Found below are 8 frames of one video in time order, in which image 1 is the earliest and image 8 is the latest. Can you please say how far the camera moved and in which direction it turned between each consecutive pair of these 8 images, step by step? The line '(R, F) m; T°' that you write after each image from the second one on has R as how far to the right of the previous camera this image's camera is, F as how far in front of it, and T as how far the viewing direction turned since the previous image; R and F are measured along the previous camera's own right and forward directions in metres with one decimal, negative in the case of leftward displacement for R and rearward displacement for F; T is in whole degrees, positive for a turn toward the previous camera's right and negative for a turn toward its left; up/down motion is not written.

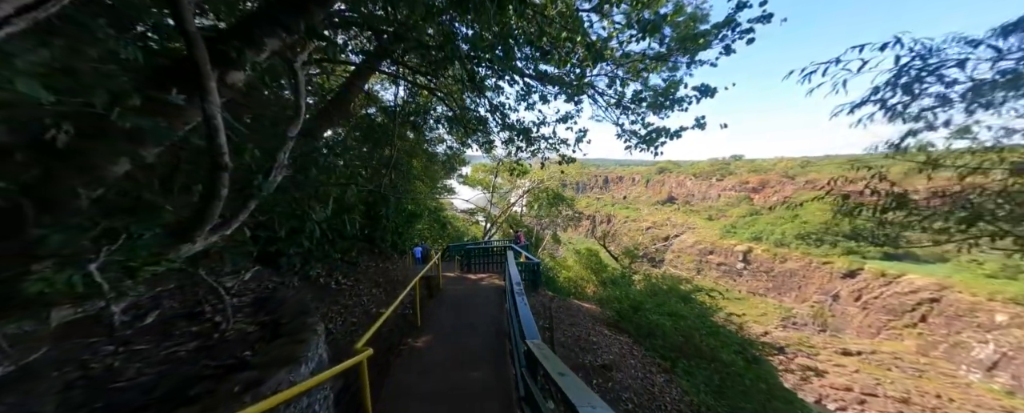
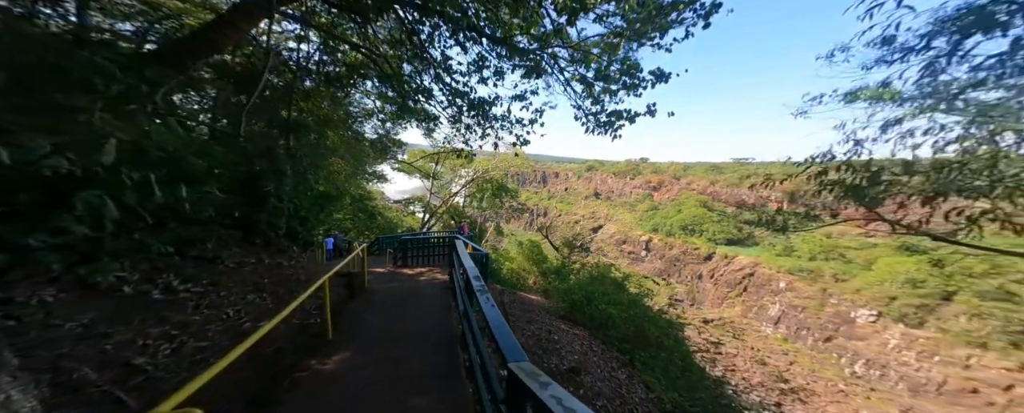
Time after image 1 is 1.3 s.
(-0.2, +0.6) m; +12°
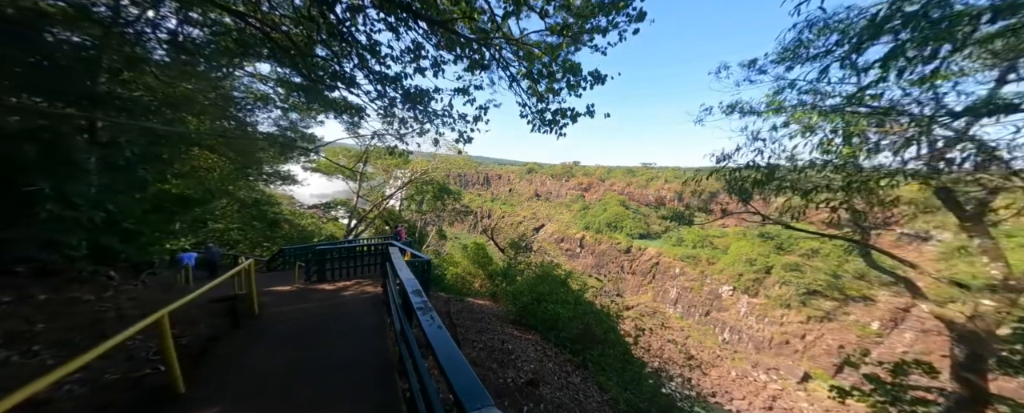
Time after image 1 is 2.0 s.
(0.0, +0.3) m; +12°
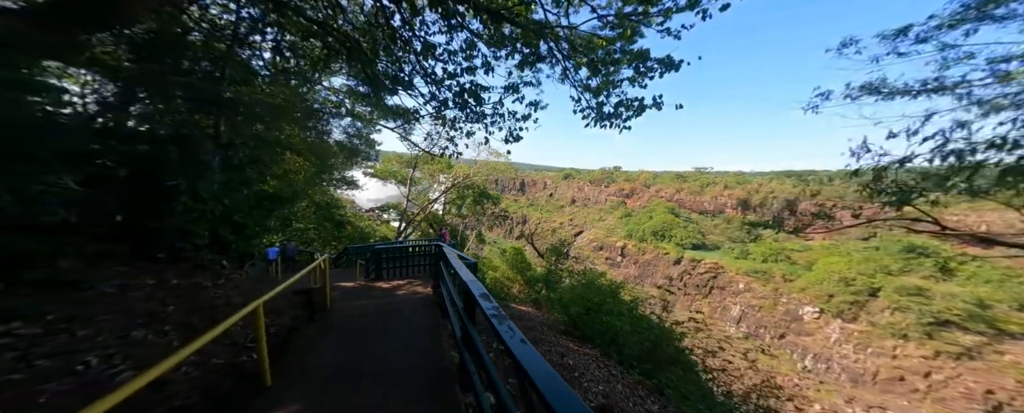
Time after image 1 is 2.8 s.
(-0.3, +0.1) m; -7°
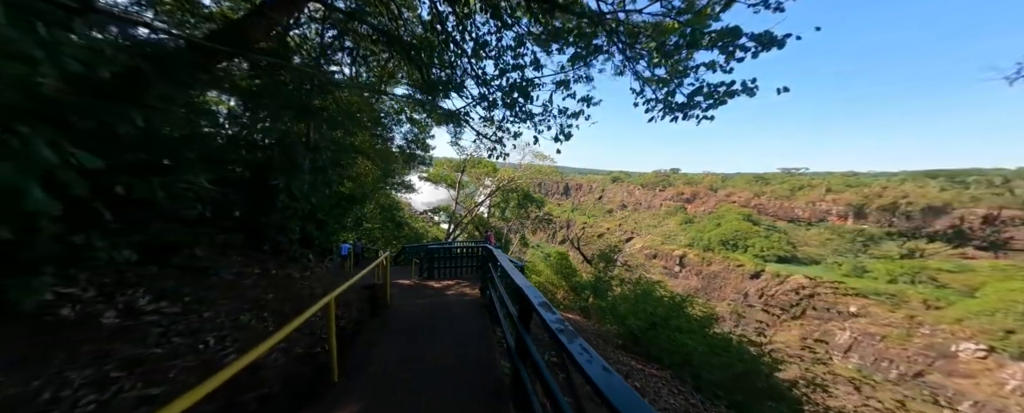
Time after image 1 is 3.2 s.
(-0.1, +0.2) m; -9°
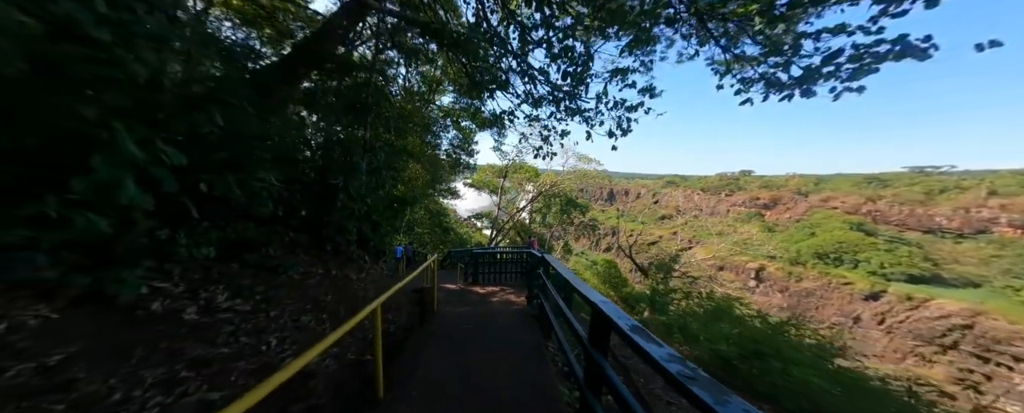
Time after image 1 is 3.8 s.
(-0.2, +0.4) m; -8°
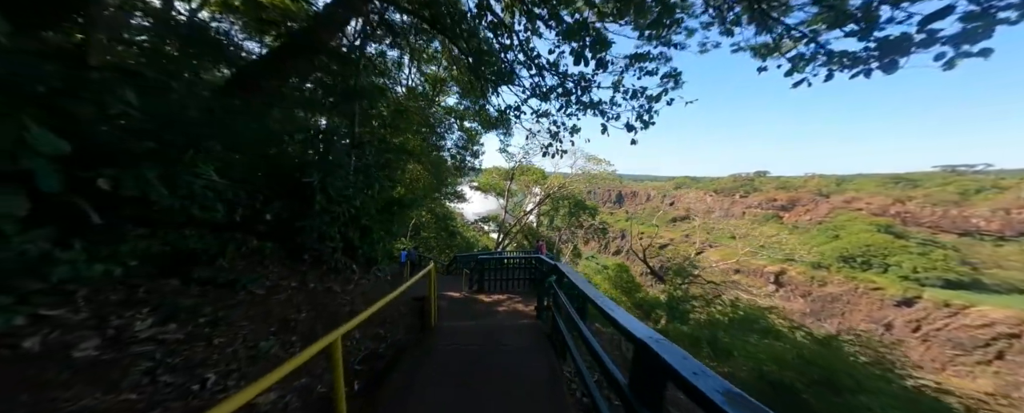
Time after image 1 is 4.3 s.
(0.0, +0.4) m; -2°
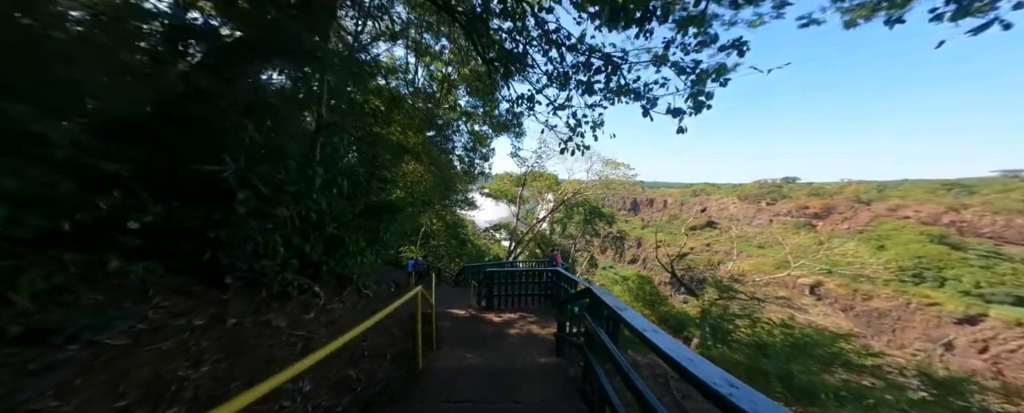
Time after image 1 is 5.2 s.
(0.0, +0.8) m; -3°
